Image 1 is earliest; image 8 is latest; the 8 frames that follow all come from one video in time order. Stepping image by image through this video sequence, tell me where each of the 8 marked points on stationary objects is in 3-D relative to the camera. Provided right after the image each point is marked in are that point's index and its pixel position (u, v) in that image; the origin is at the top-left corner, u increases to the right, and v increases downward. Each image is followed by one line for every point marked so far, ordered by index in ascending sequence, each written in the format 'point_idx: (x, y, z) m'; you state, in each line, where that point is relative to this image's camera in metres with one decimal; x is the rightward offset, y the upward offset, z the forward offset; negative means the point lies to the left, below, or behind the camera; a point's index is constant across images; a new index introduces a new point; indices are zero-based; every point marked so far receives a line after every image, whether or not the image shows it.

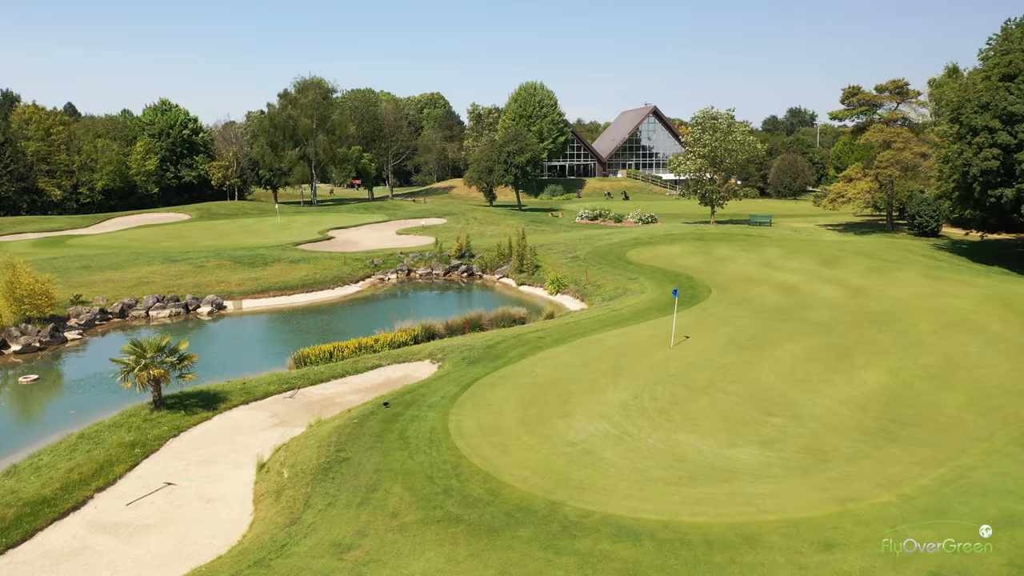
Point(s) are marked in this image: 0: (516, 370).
0: (+0.1, -2.1, +19.8) m
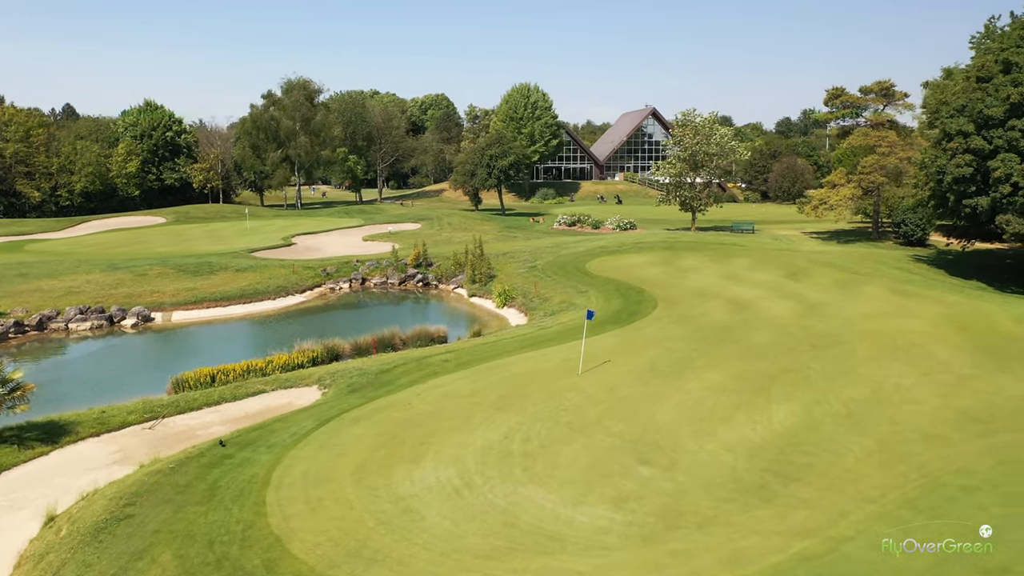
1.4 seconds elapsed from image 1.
0: (-2.7, -2.6, +18.0) m
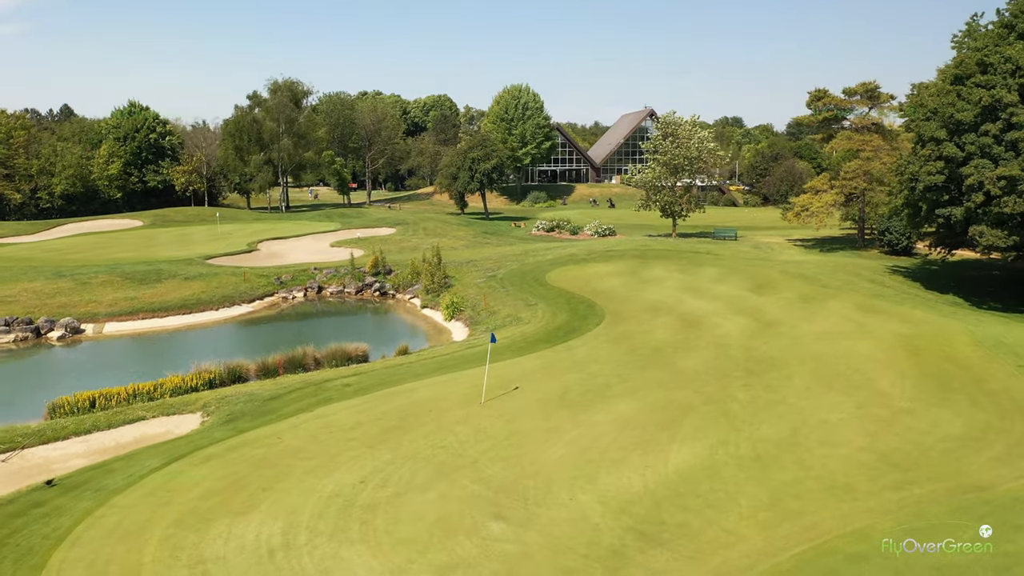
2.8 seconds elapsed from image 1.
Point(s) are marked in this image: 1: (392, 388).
0: (-5.2, -3.0, +16.4) m
1: (-3.0, -2.5, +19.8) m
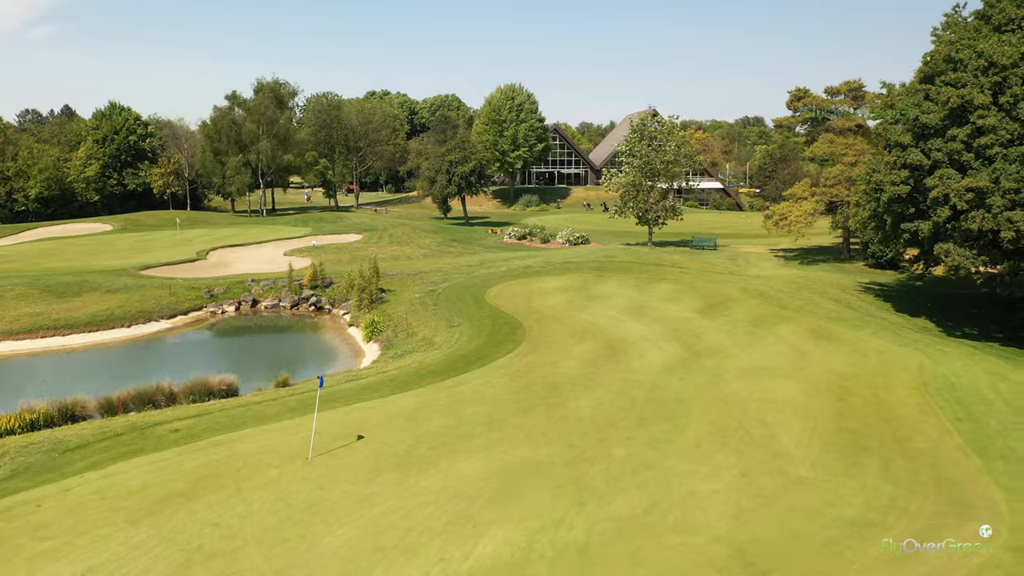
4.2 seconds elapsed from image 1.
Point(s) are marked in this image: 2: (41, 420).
0: (-8.5, -3.7, +13.8) m
1: (-6.2, -3.2, +17.1) m
2: (-11.1, -3.1, +19.0) m
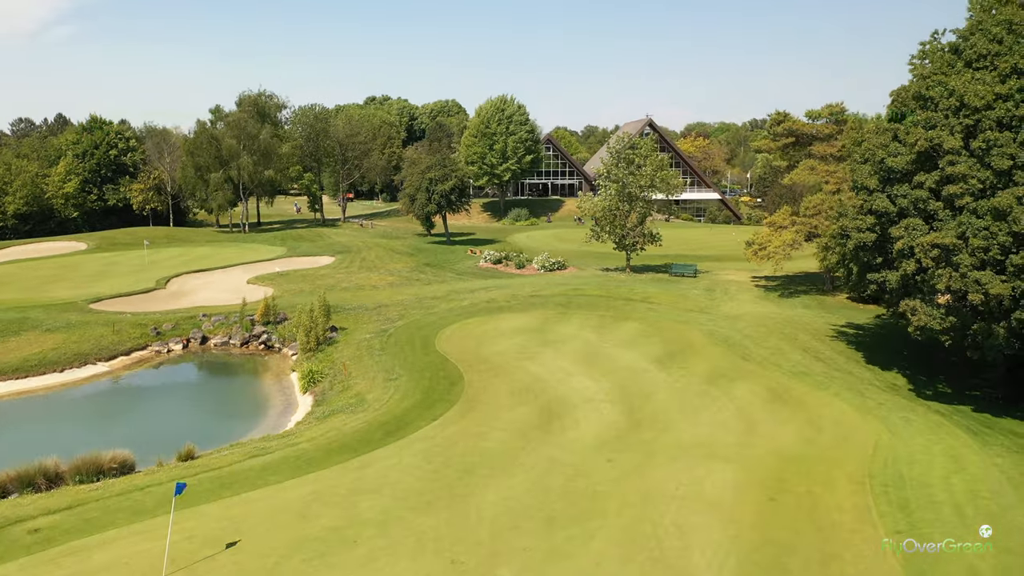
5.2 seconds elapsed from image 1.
0: (-10.7, -5.4, +12.2) m
1: (-8.4, -4.9, +15.5) m
2: (-13.2, -4.8, +17.4) m
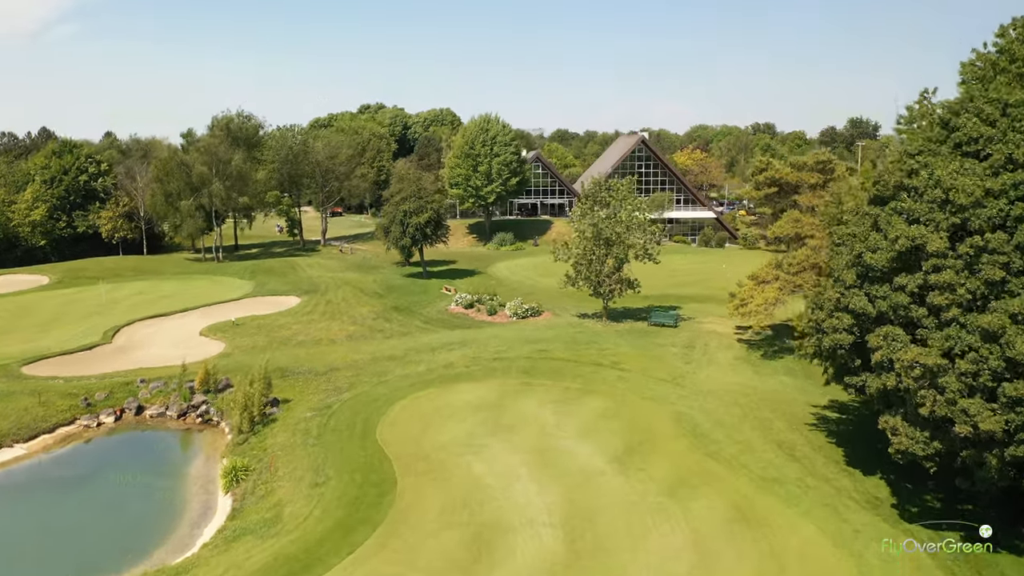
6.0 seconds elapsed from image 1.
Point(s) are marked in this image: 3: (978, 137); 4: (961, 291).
0: (-12.6, -8.3, +9.6) m
1: (-10.3, -7.8, +12.9) m
2: (-15.1, -7.7, +14.9) m
3: (+11.5, +3.7, +19.6) m
4: (+10.2, -0.1, +18.0) m
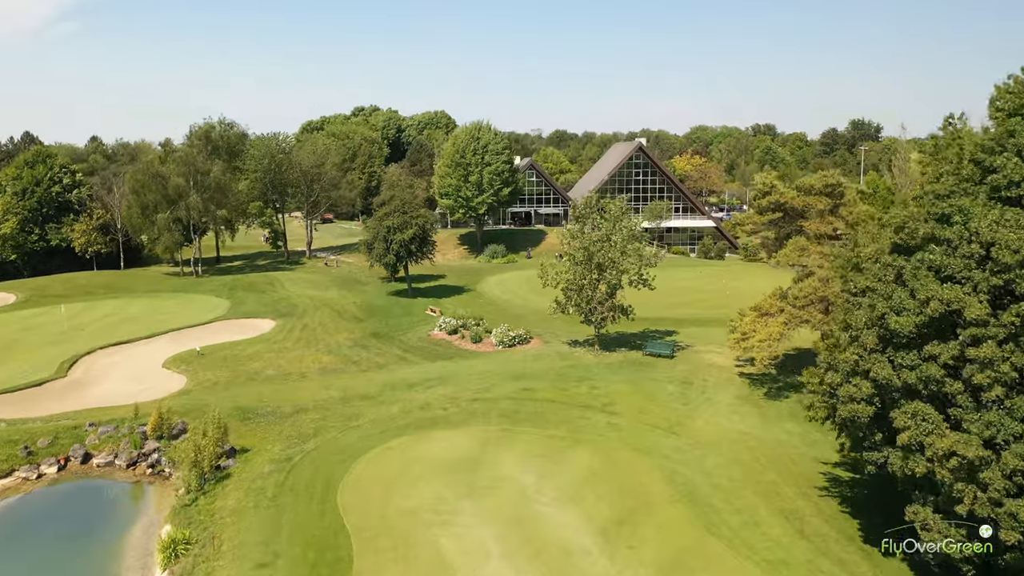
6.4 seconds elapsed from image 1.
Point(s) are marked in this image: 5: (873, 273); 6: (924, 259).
0: (-13.4, -9.8, +6.8) m
1: (-11.0, -9.3, +10.1) m
2: (-15.8, -9.2, +12.0) m
3: (+10.7, +2.3, +16.8) m
4: (+9.4, -1.5, +15.2) m
5: (+8.9, +0.3, +19.6) m
6: (+9.3, +0.6, +17.9) m
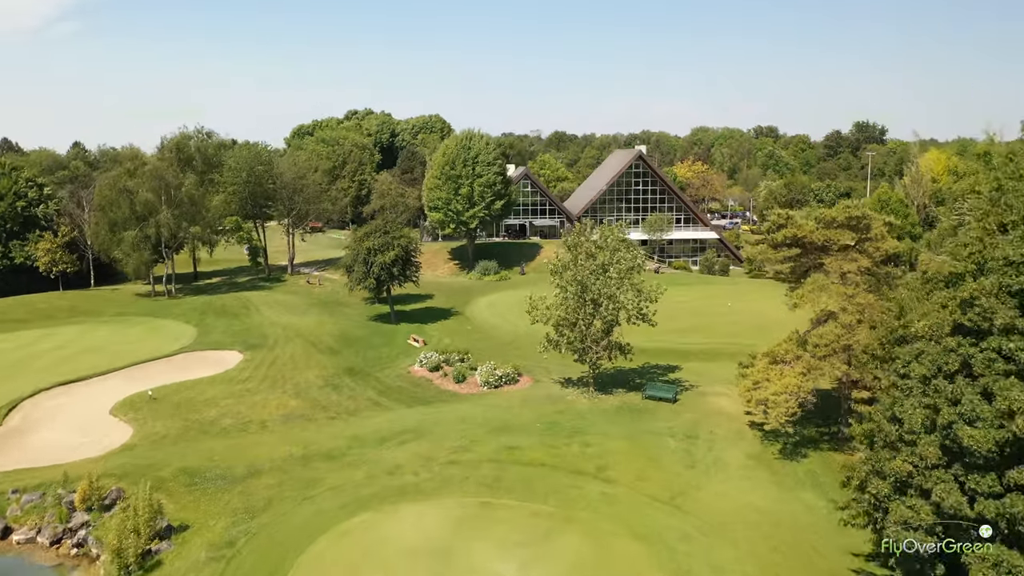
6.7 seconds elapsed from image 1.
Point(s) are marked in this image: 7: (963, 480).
0: (-14.1, -11.6, +2.9) m
1: (-11.7, -11.0, +6.2) m
2: (-16.5, -10.9, +8.2) m
3: (+10.0, +0.6, +12.8) m
4: (+8.7, -3.3, +11.3) m
5: (+8.2, -1.4, +15.7) m
6: (+8.6, -1.1, +14.0) m
7: (+7.8, -3.3, +13.8) m
